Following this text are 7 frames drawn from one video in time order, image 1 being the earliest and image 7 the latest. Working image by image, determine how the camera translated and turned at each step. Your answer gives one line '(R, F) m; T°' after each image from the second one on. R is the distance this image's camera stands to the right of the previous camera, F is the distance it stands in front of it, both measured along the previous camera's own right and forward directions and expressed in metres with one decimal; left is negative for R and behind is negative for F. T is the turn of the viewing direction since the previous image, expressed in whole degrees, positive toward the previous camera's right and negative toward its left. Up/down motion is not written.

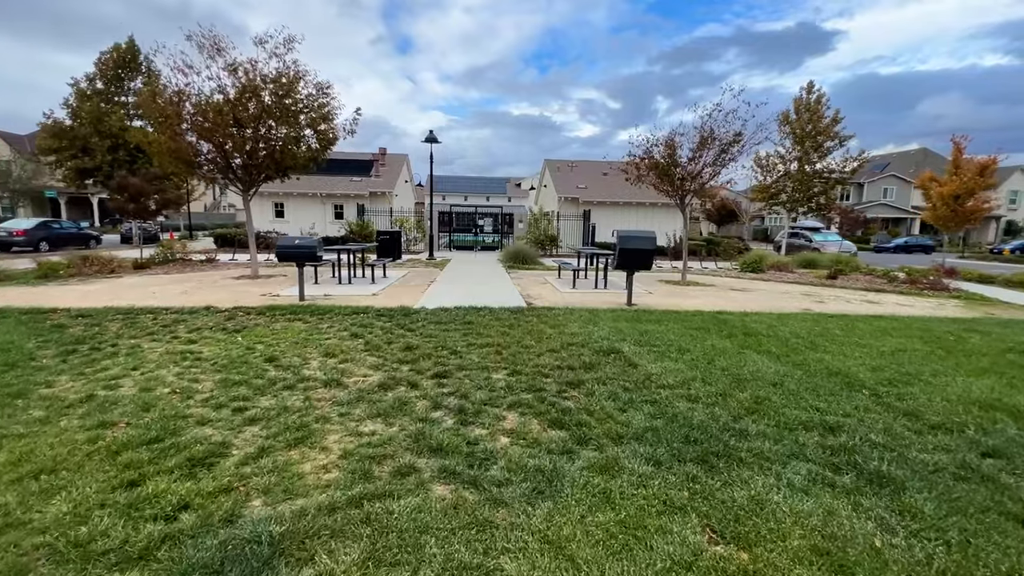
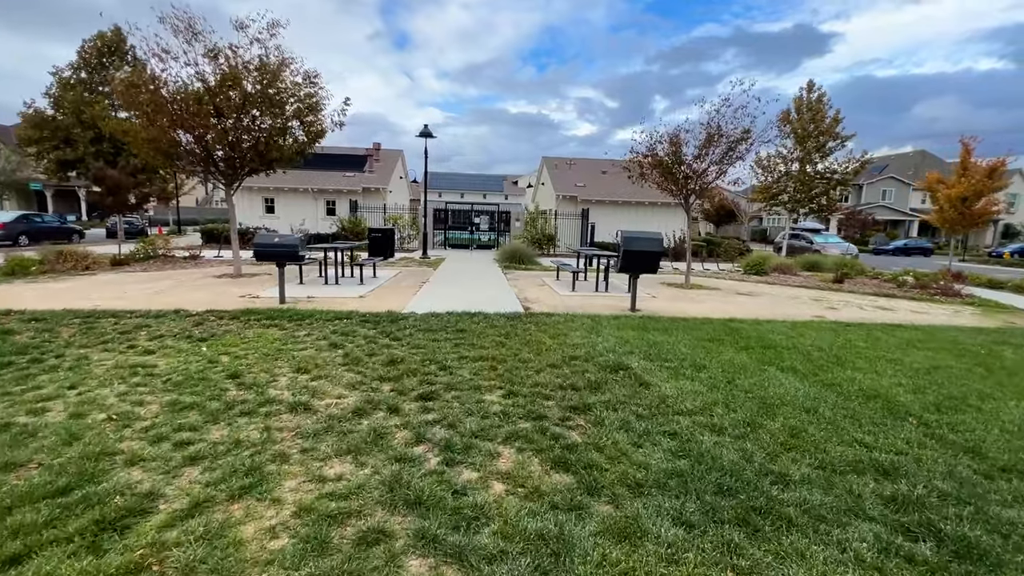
(0.0, +0.6) m; 0°
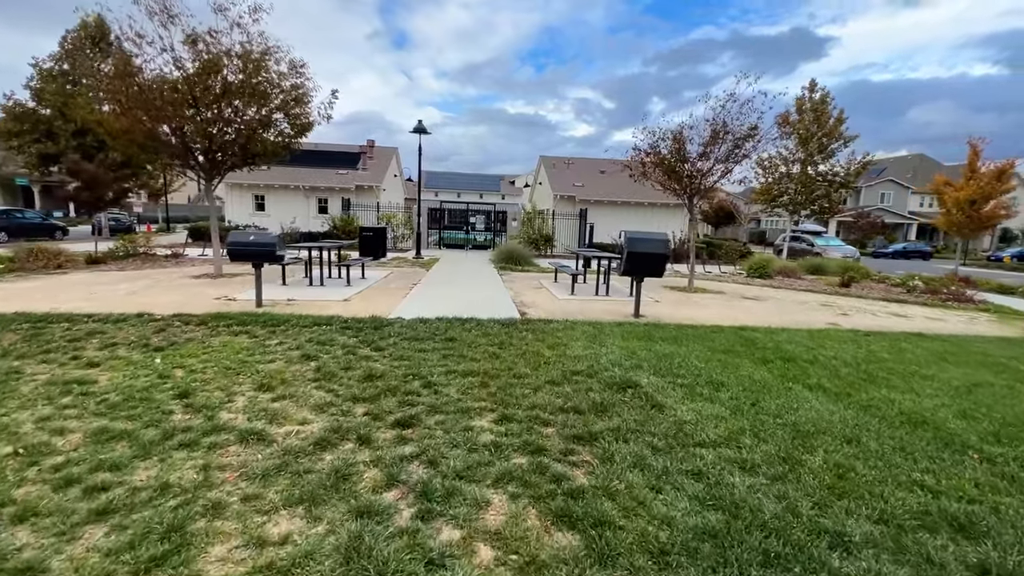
(0.0, +0.6) m; 0°
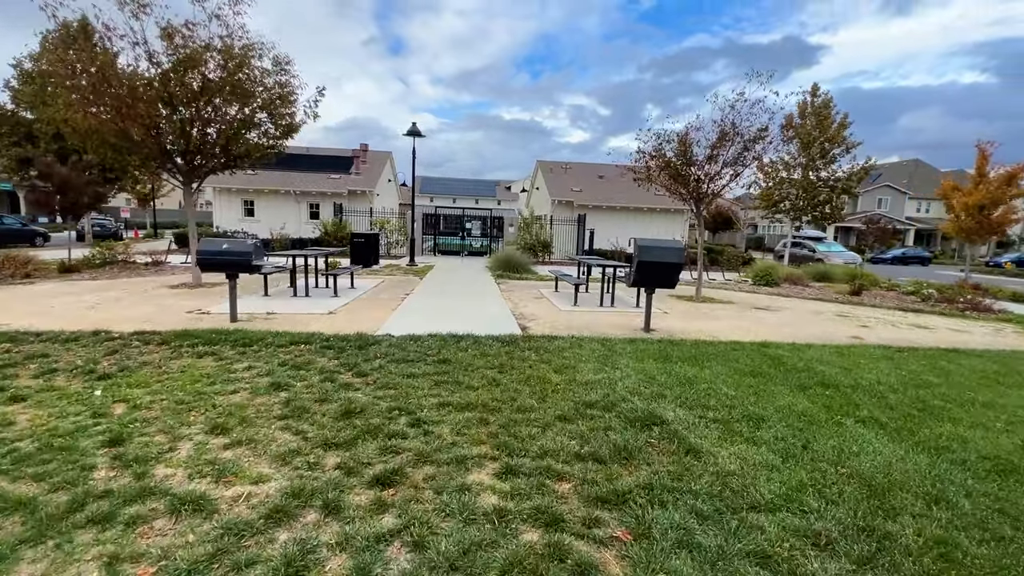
(-0.1, +0.7) m; +1°
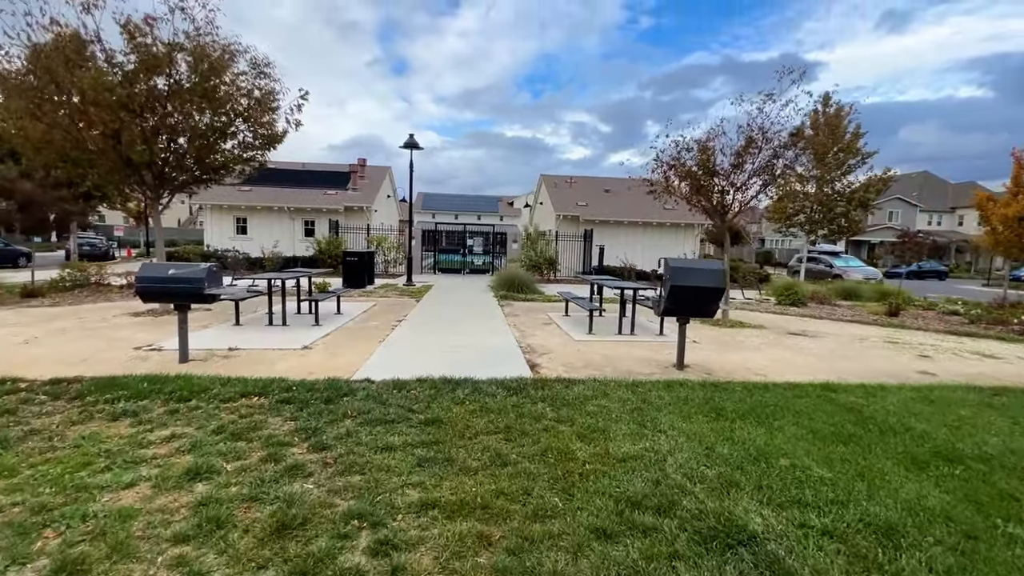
(-0.1, +1.2) m; 0°
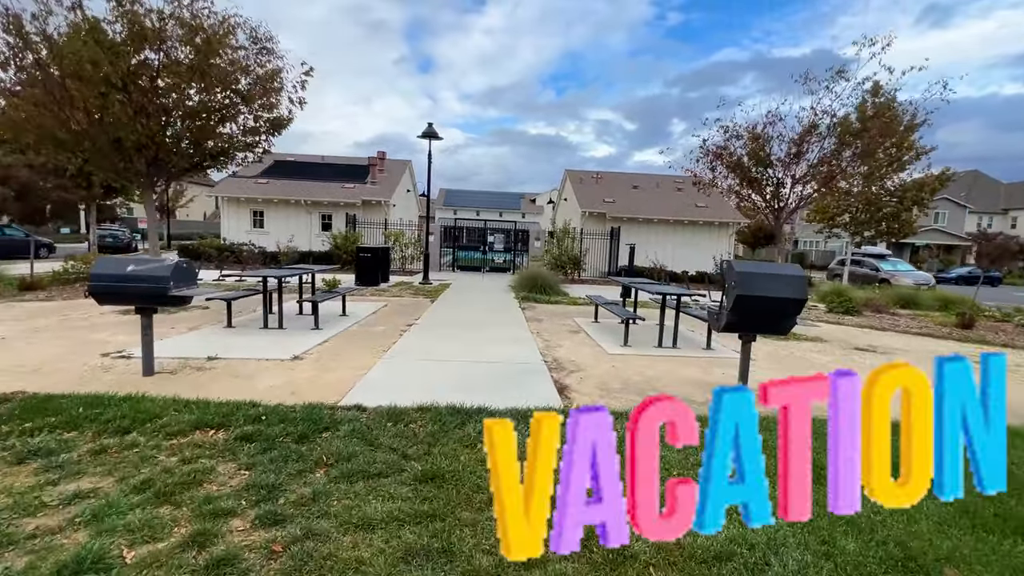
(-0.1, +1.1) m; -3°
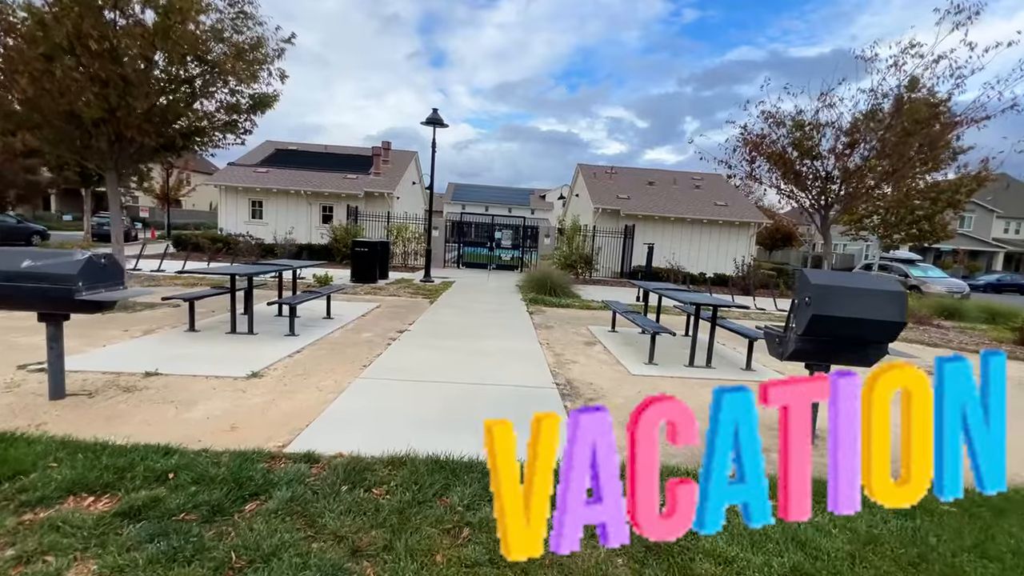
(0.0, +1.1) m; -1°
